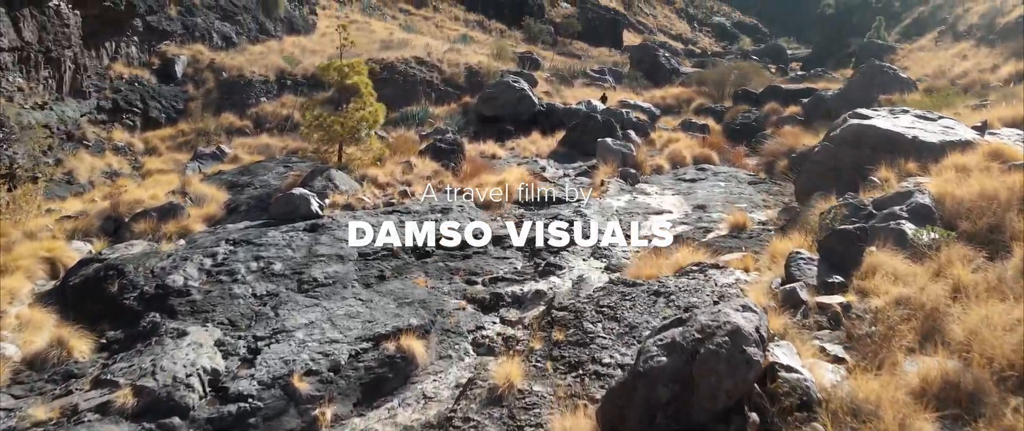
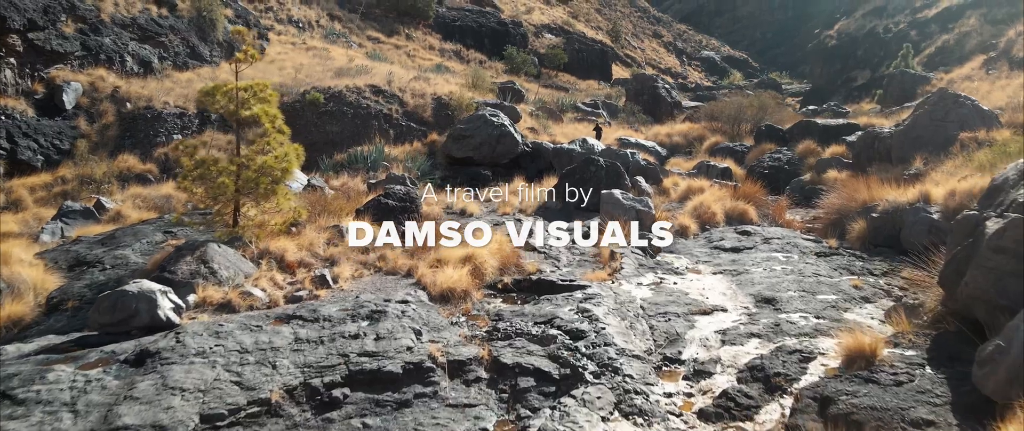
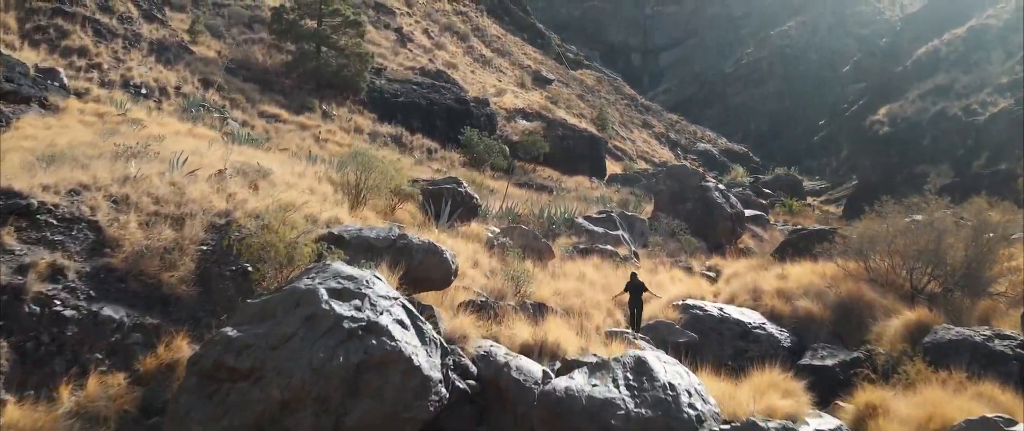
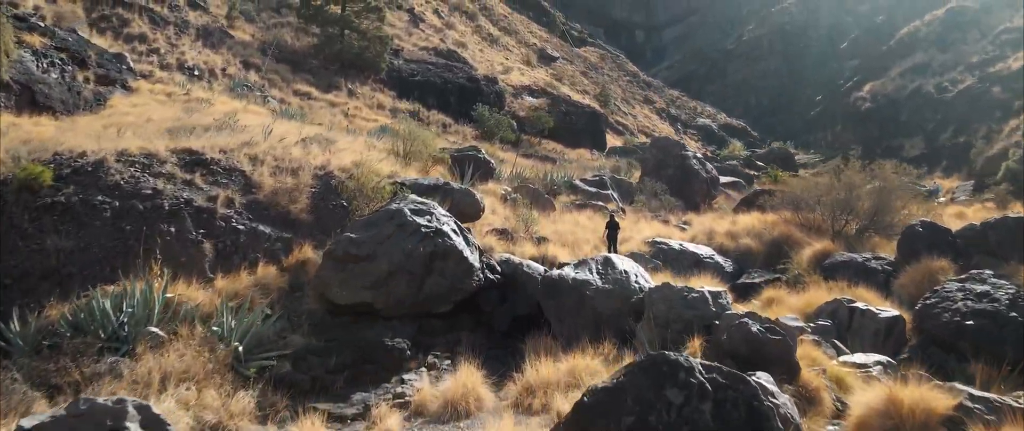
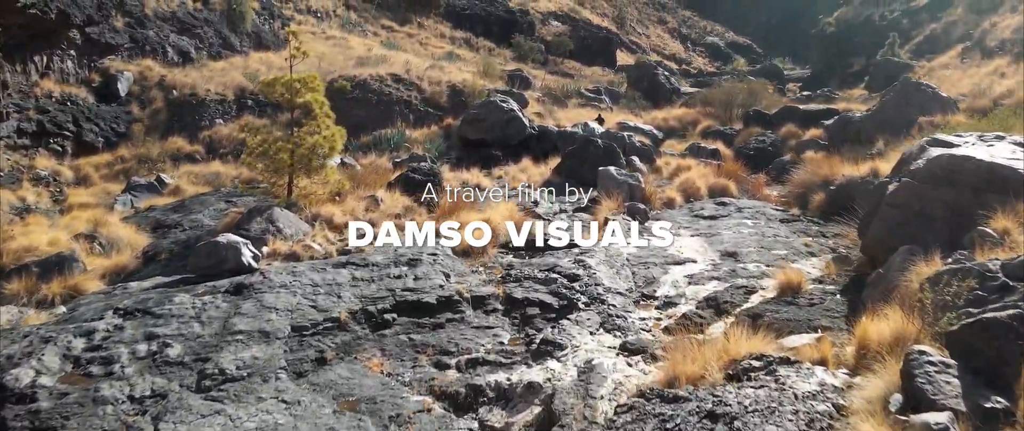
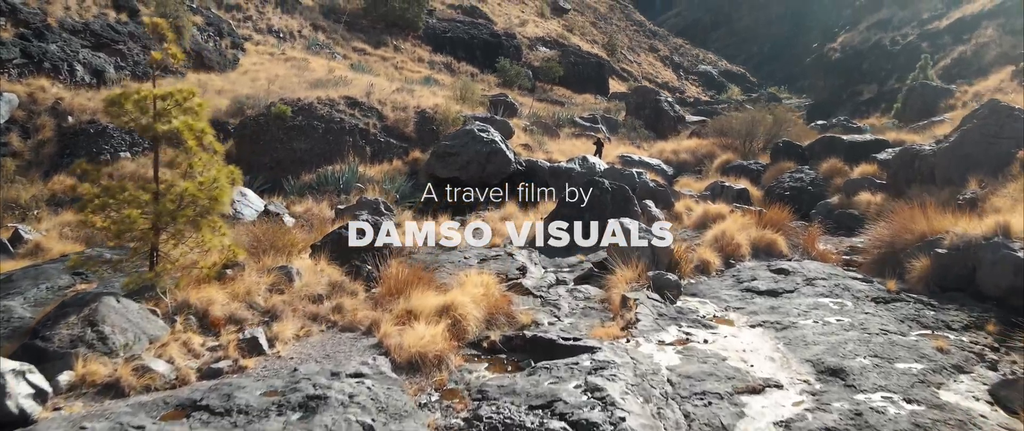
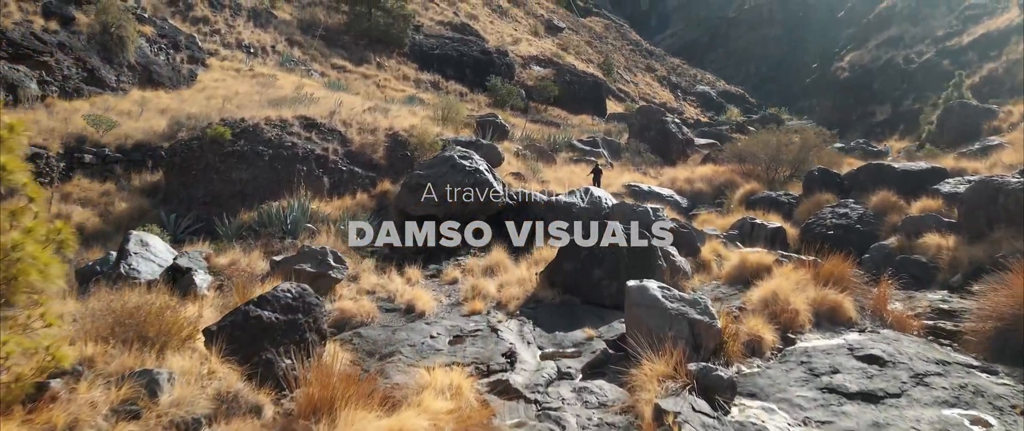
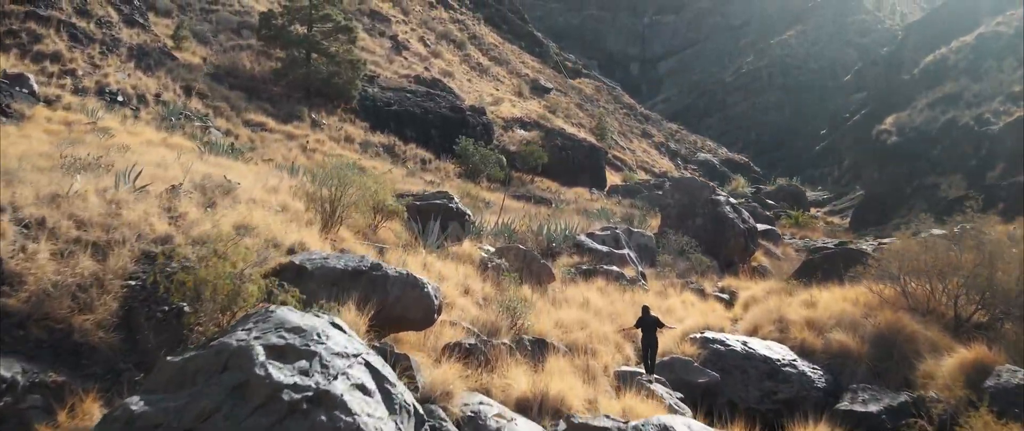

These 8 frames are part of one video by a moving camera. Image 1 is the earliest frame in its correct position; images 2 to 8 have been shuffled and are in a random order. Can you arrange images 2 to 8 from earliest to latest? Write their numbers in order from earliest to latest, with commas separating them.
5, 2, 6, 7, 4, 3, 8
